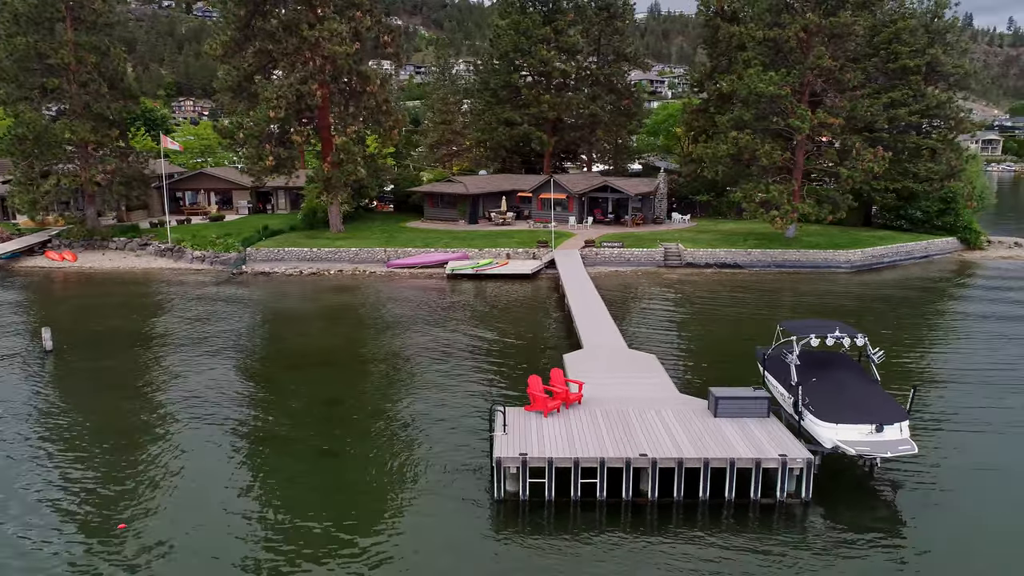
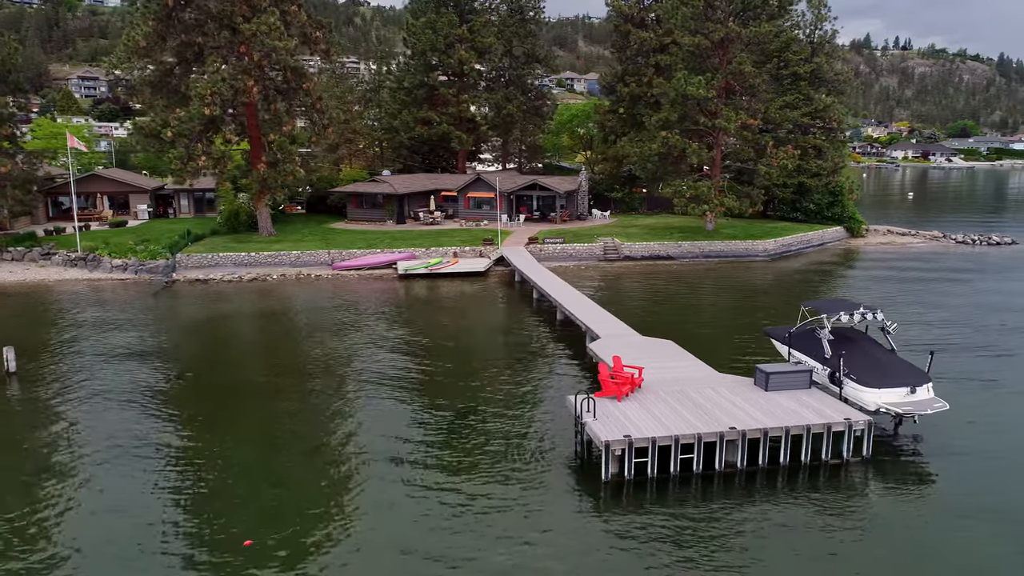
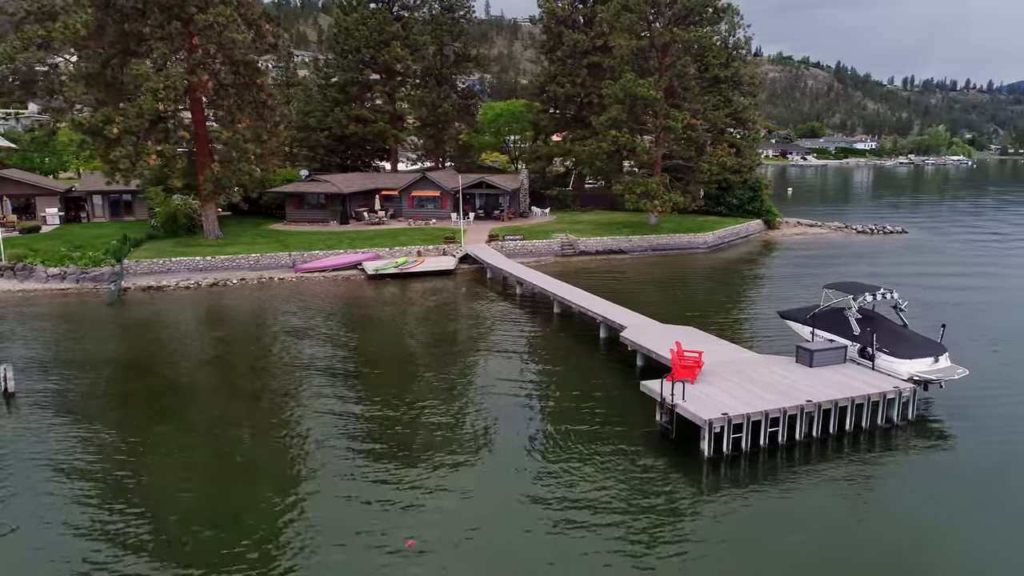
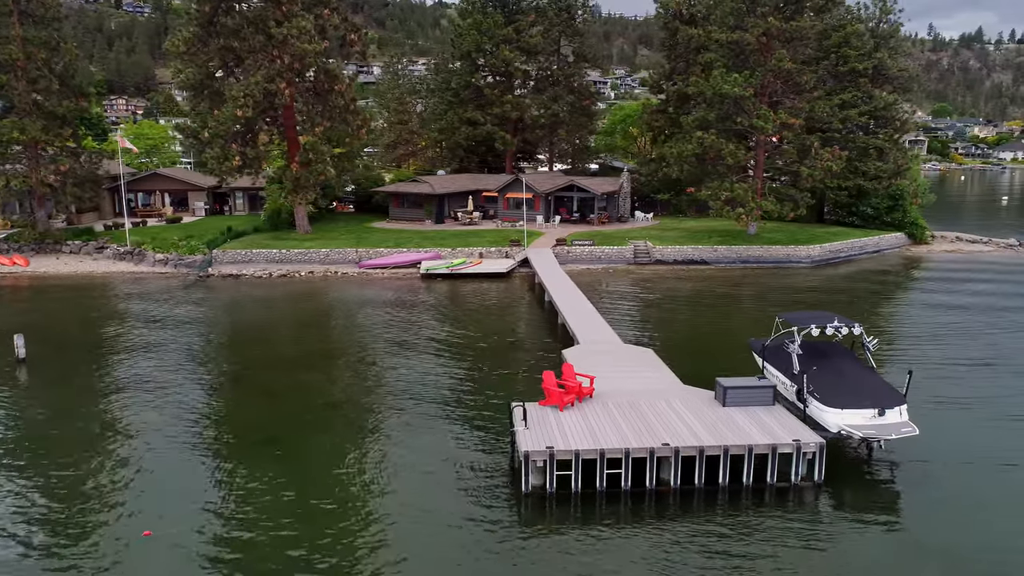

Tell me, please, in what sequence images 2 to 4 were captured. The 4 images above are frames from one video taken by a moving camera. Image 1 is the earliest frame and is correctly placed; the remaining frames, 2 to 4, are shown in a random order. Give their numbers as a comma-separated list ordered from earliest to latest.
4, 2, 3
